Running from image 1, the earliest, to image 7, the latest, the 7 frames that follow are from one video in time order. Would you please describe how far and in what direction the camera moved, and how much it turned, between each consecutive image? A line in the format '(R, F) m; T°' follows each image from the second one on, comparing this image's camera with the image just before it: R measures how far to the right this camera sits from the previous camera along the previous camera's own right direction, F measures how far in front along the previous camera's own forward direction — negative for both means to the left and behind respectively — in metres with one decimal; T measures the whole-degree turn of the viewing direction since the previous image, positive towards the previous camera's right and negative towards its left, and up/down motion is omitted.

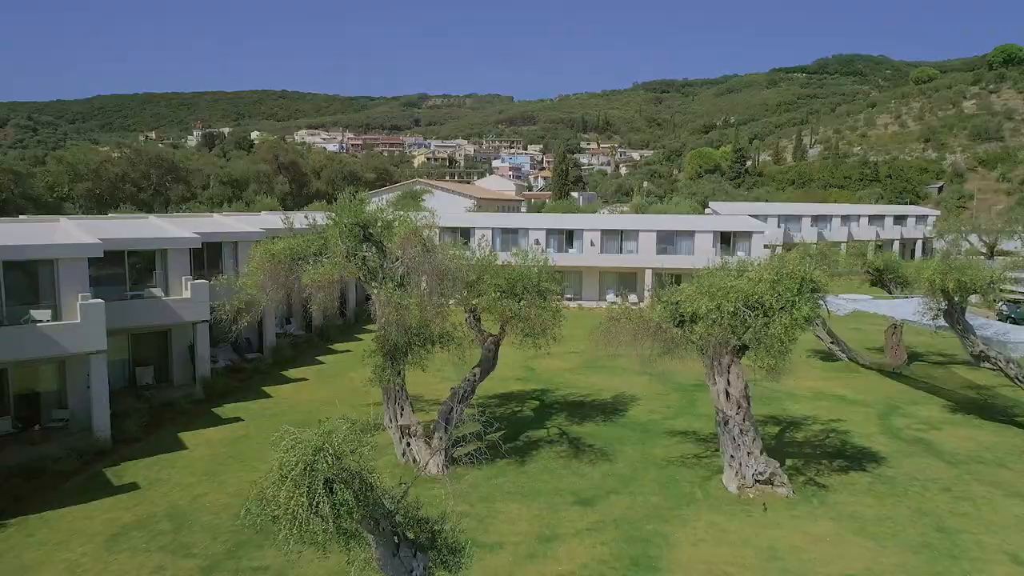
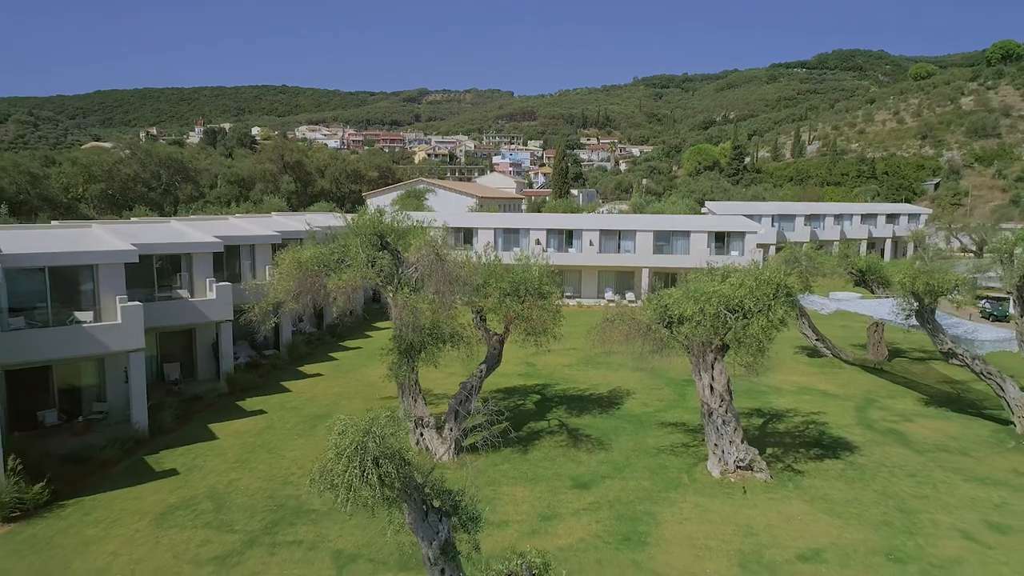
(-0.1, -1.3) m; 0°
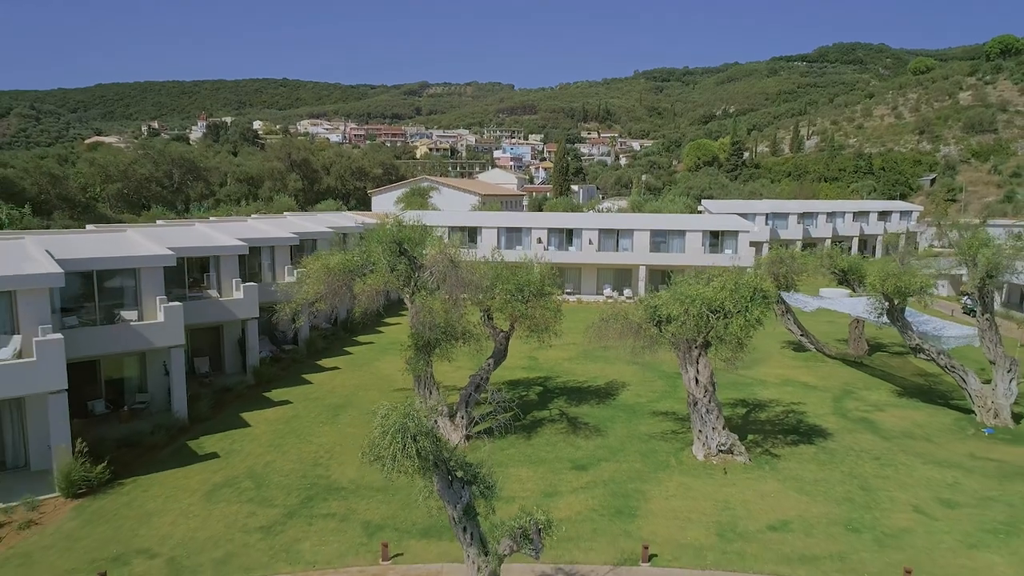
(-0.1, -1.6) m; 0°
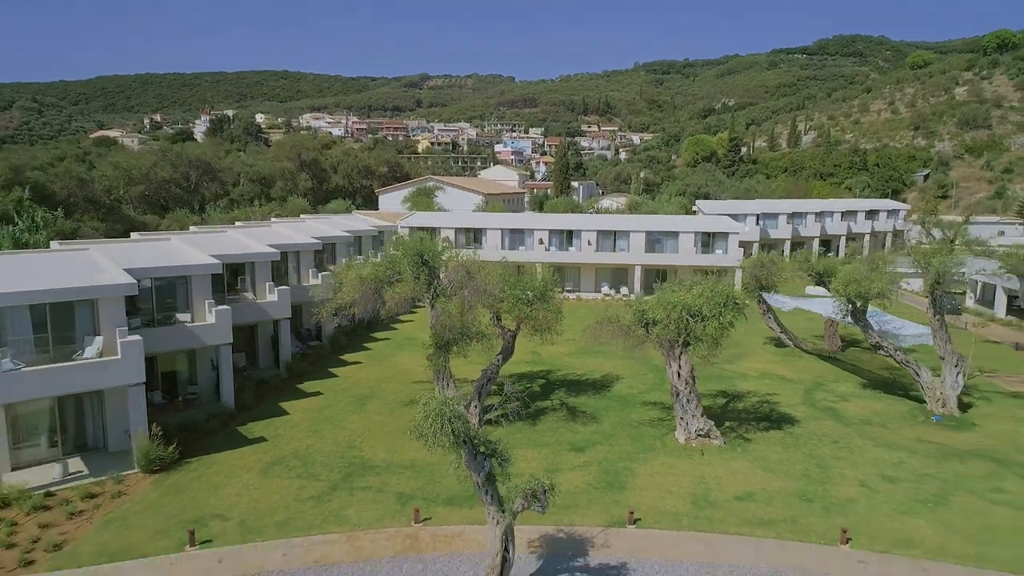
(-0.2, -2.4) m; 0°
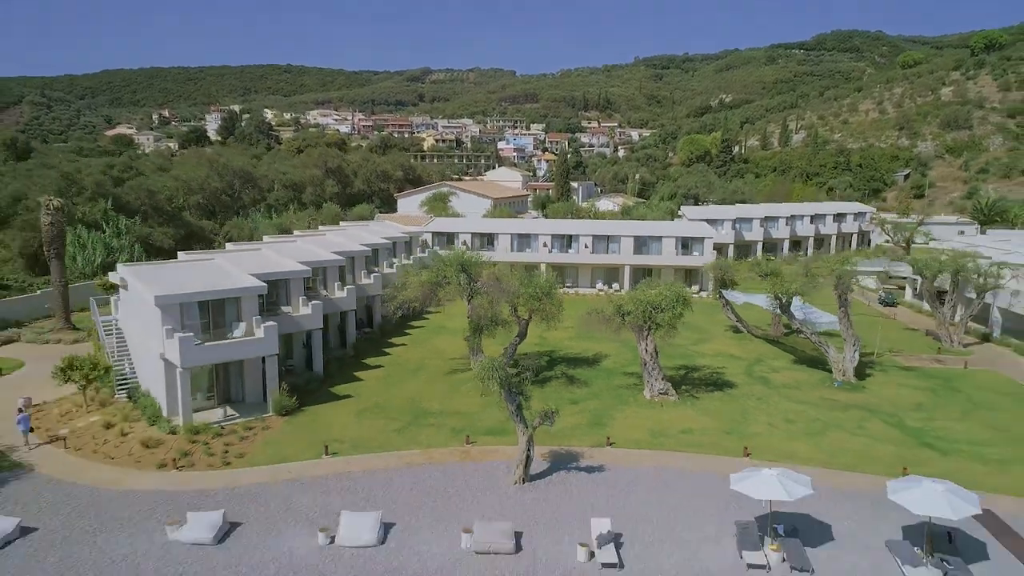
(-0.5, -7.2) m; 0°
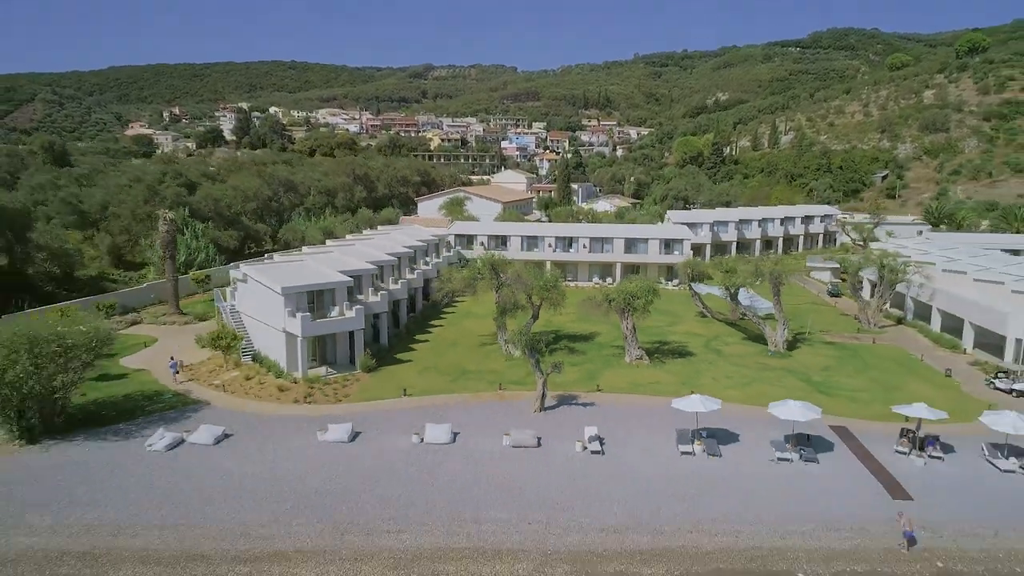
(-0.8, -9.2) m; 0°
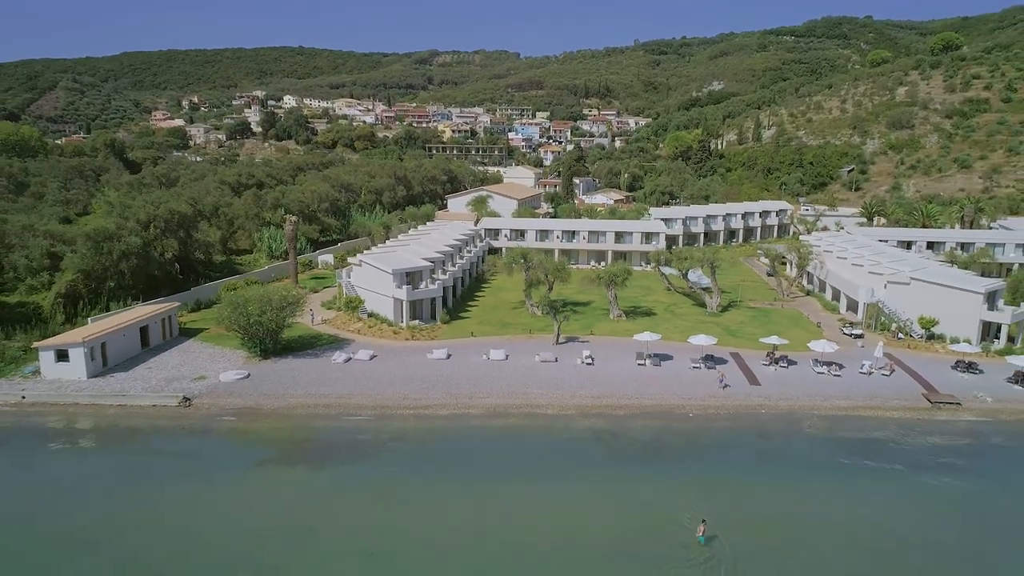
(-1.7, -17.9) m; 0°
